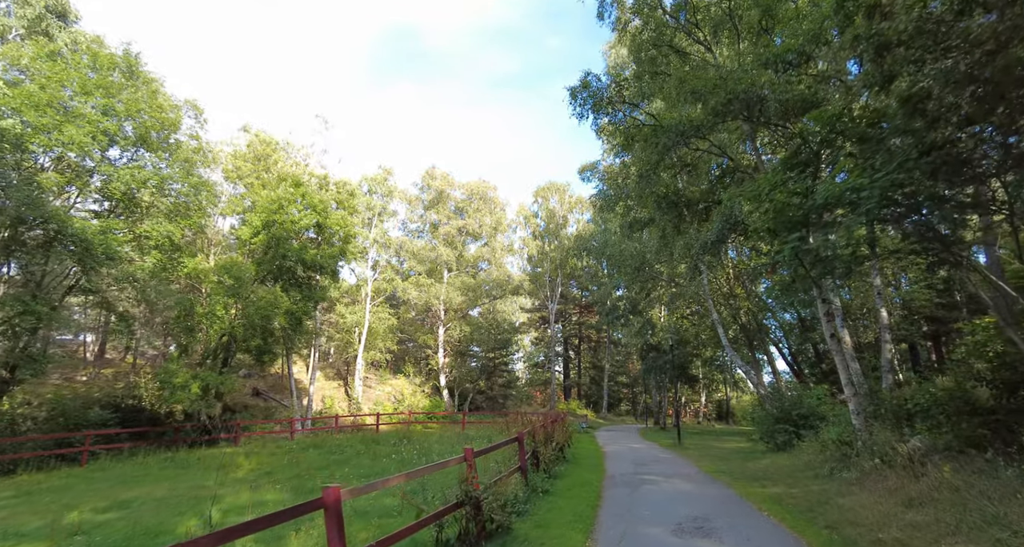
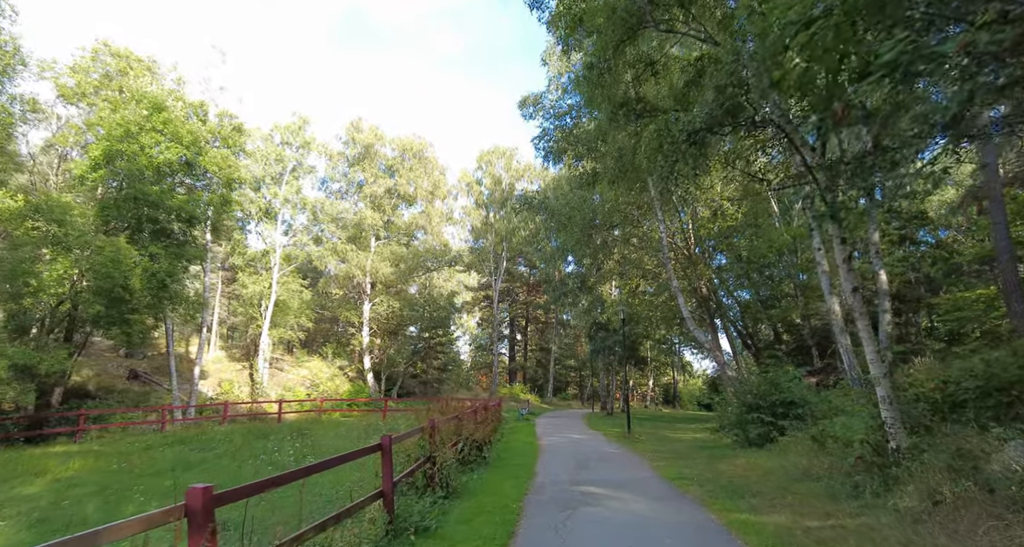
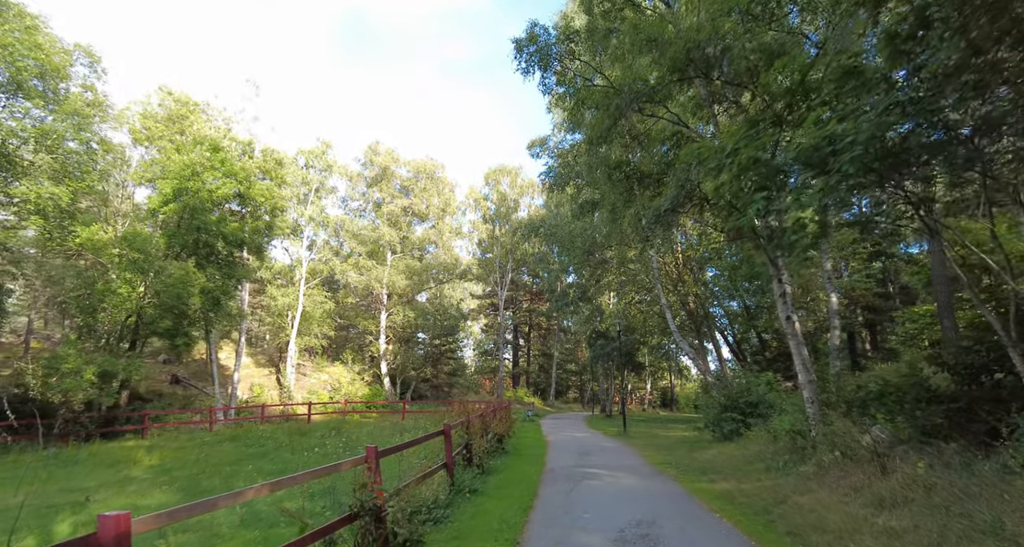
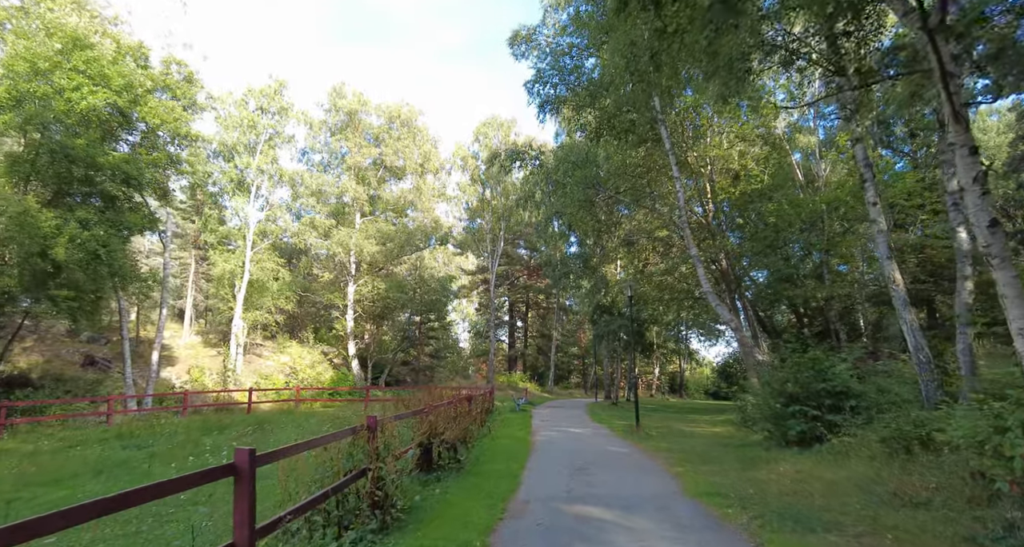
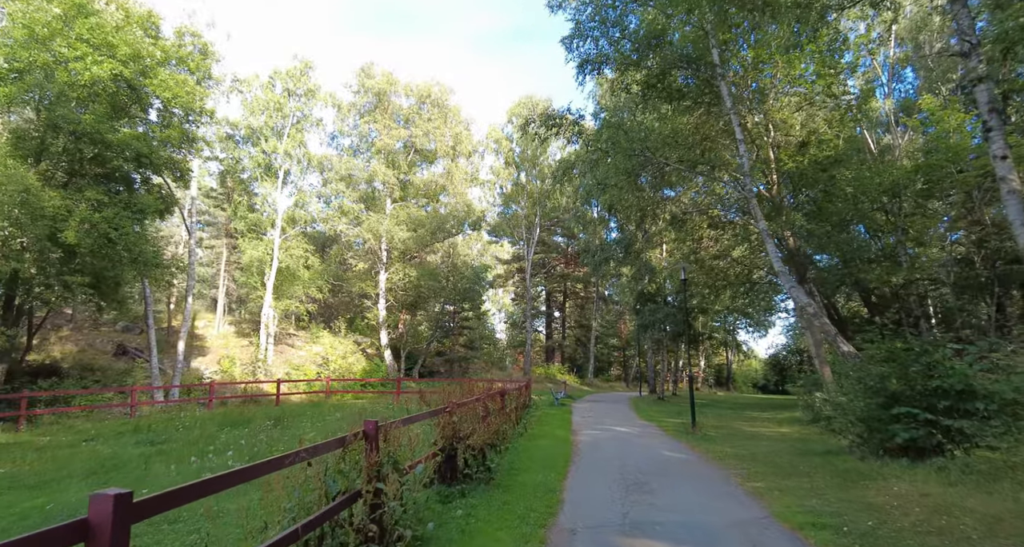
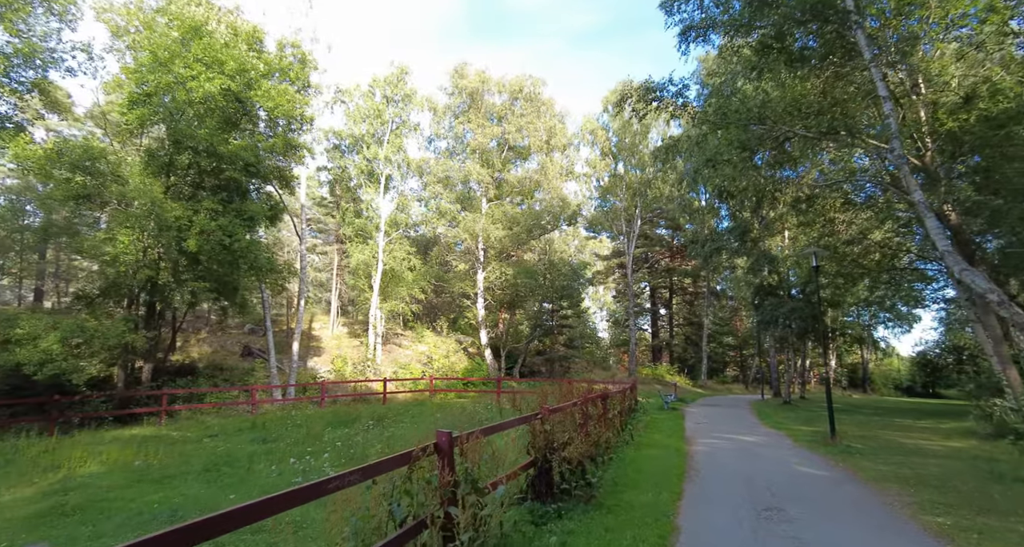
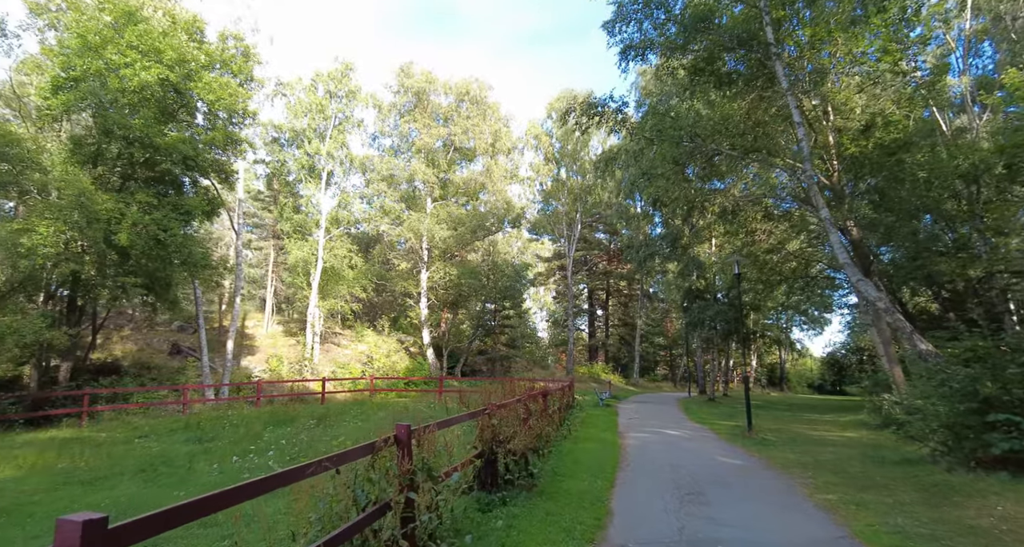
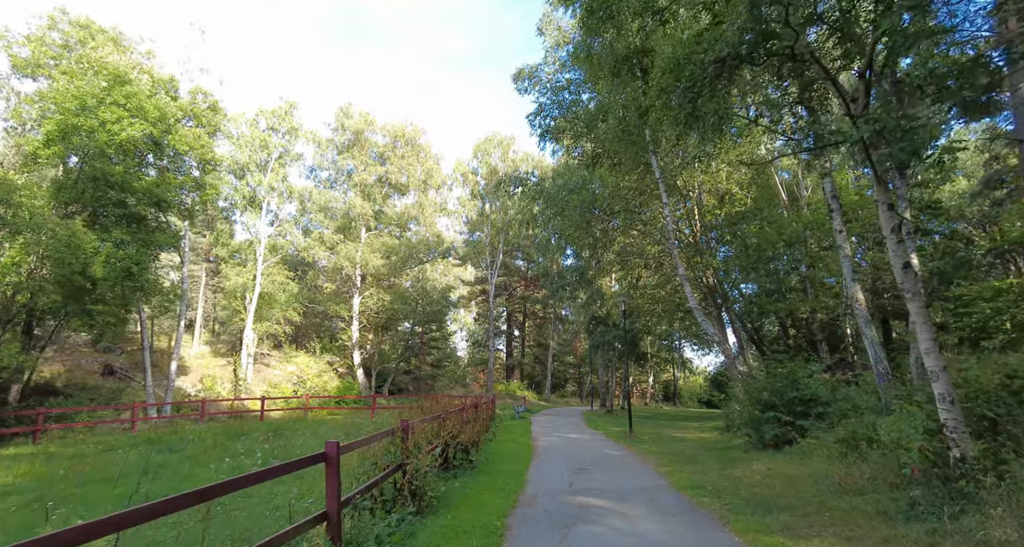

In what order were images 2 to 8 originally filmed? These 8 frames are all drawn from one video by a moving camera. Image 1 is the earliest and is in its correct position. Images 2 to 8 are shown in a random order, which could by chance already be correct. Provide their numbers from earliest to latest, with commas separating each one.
3, 2, 8, 4, 5, 7, 6
